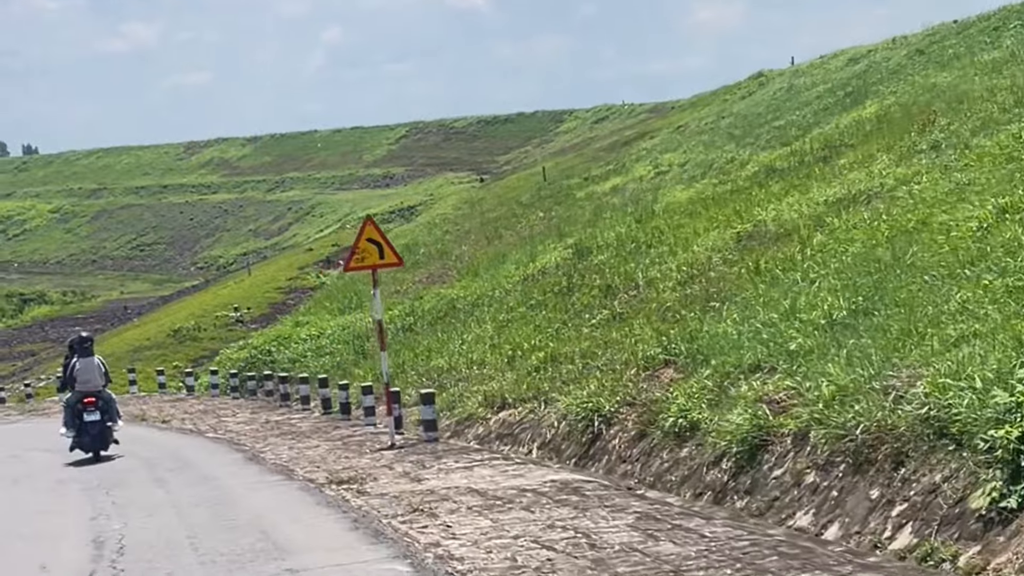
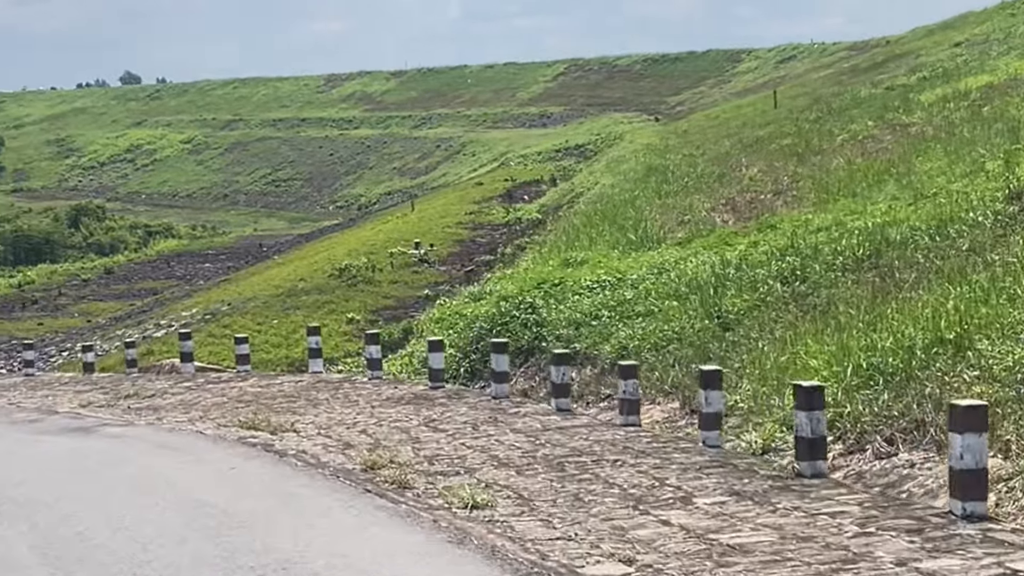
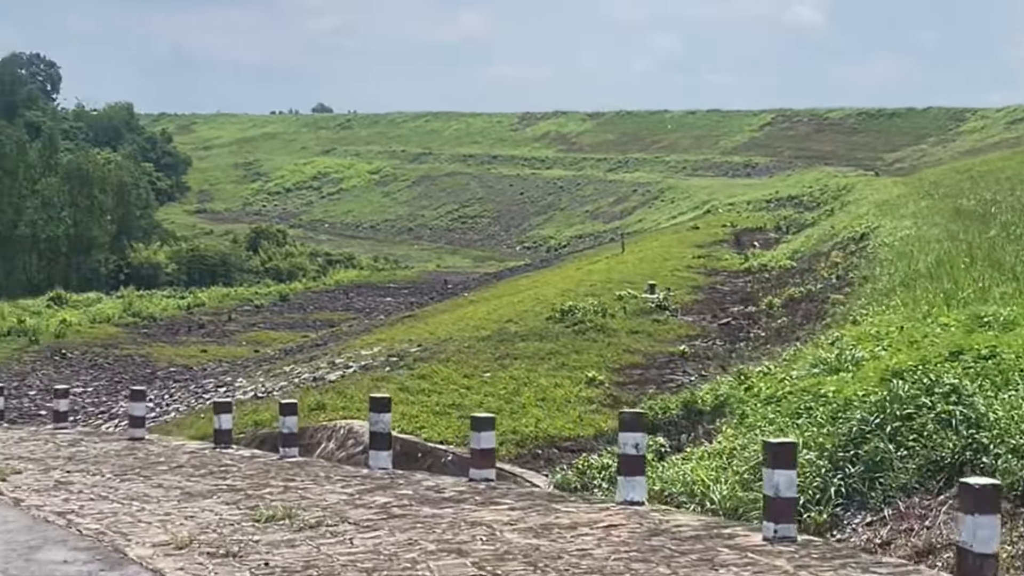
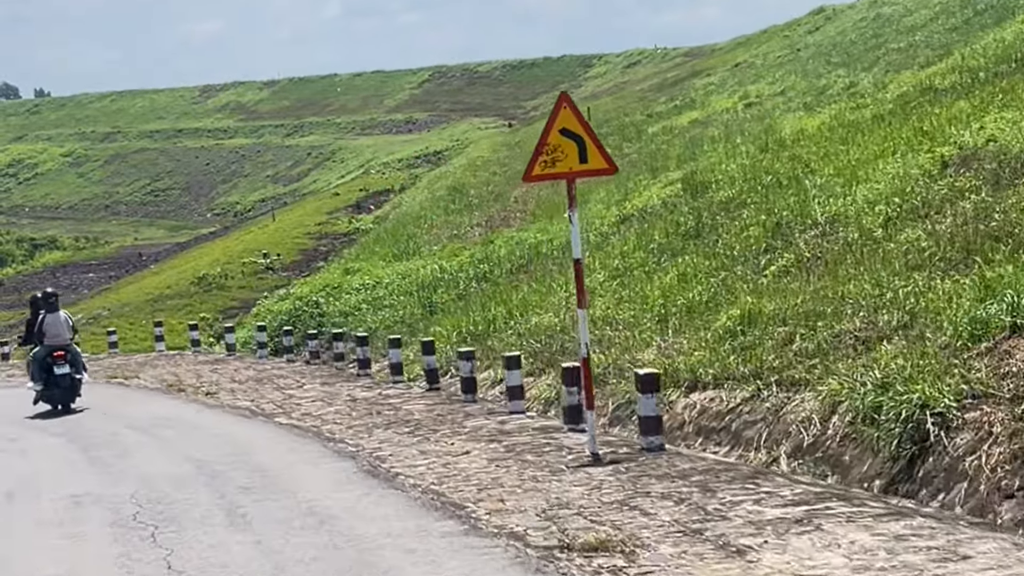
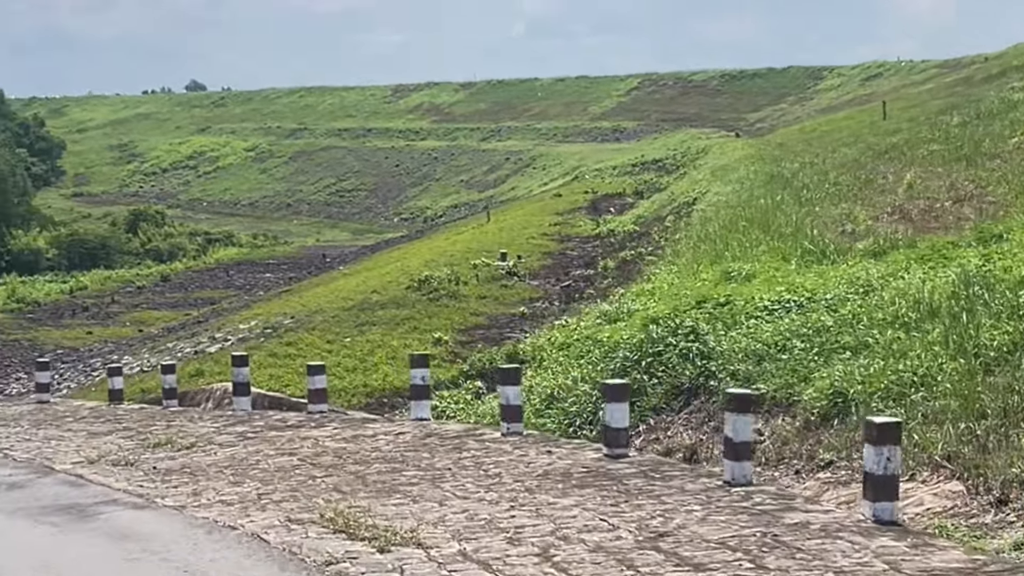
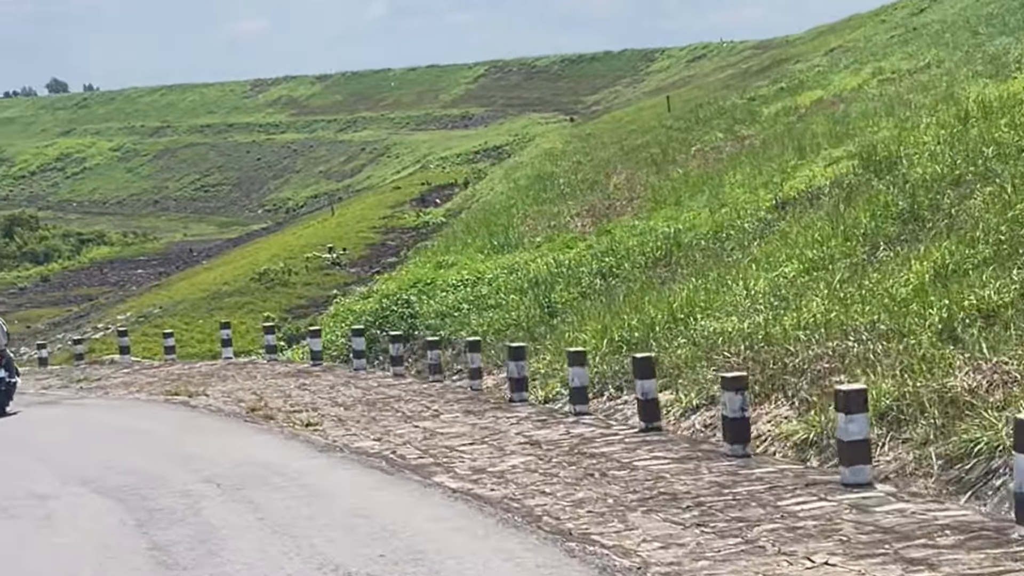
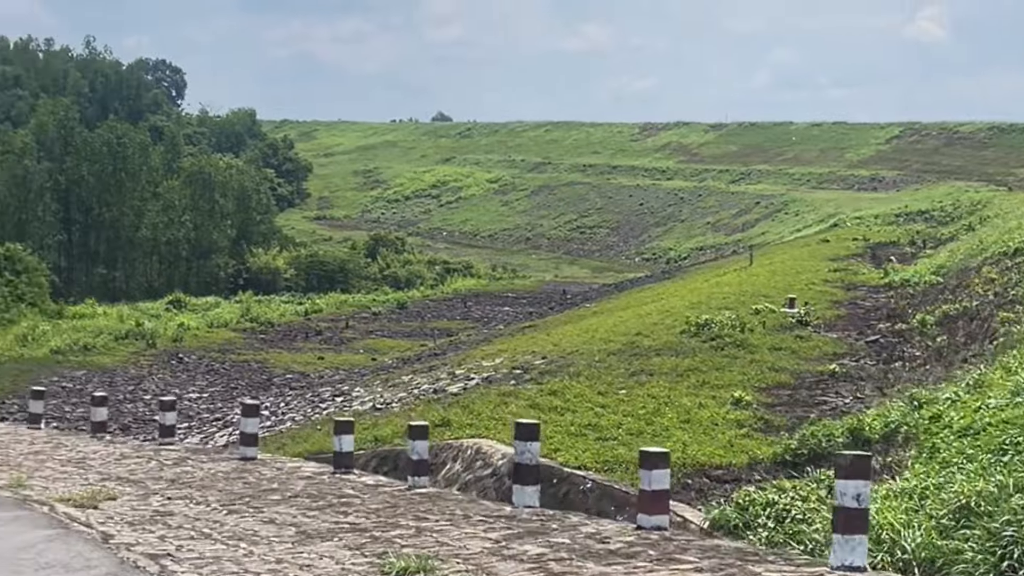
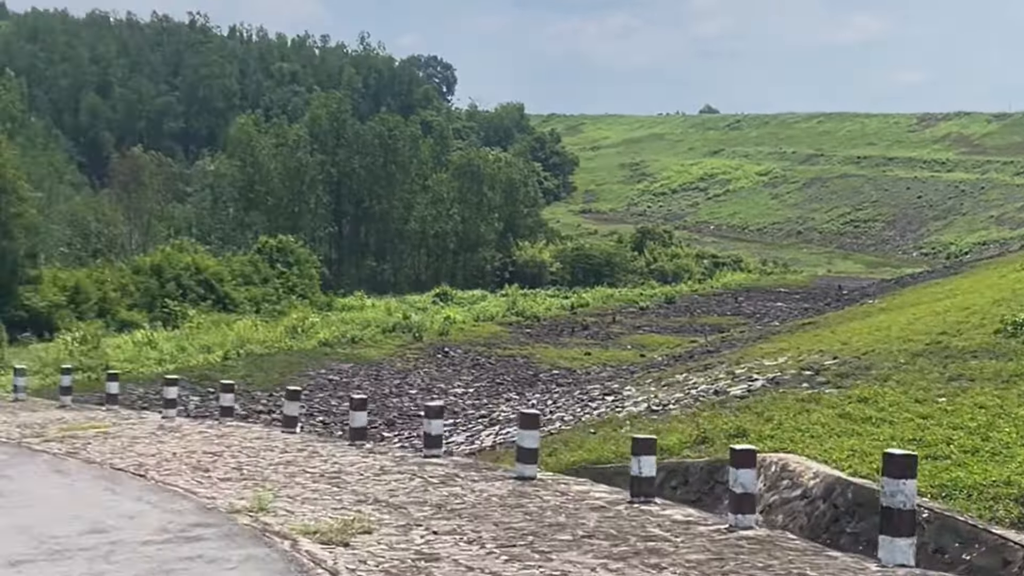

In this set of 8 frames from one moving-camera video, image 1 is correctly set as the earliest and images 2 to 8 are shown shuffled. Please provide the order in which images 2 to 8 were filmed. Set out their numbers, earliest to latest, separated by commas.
4, 6, 2, 5, 3, 7, 8
